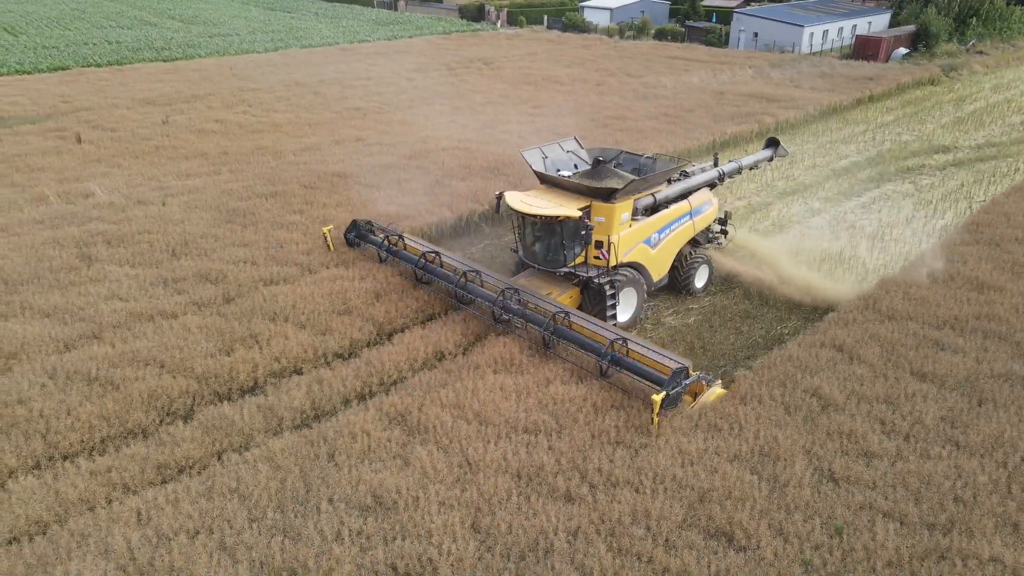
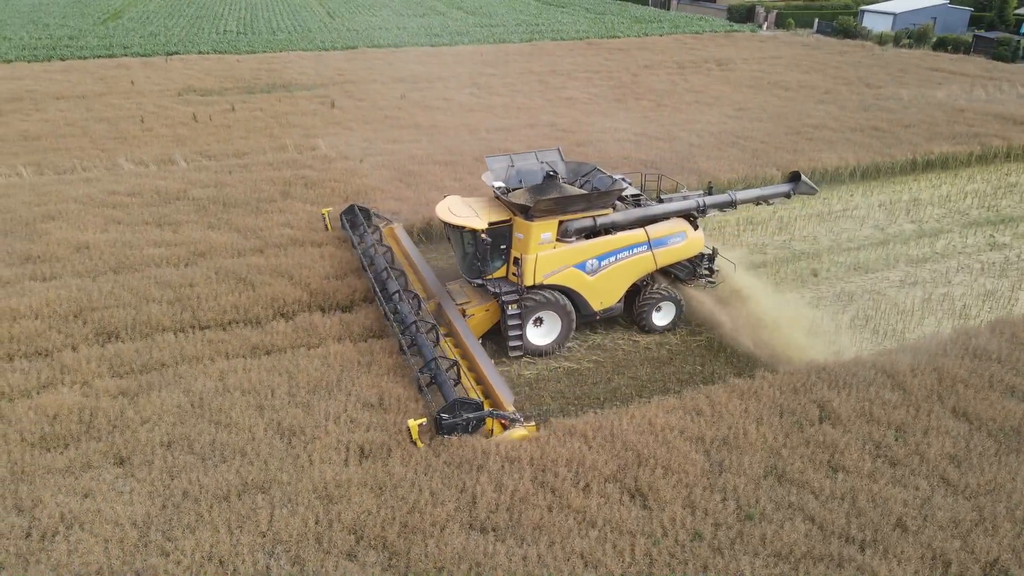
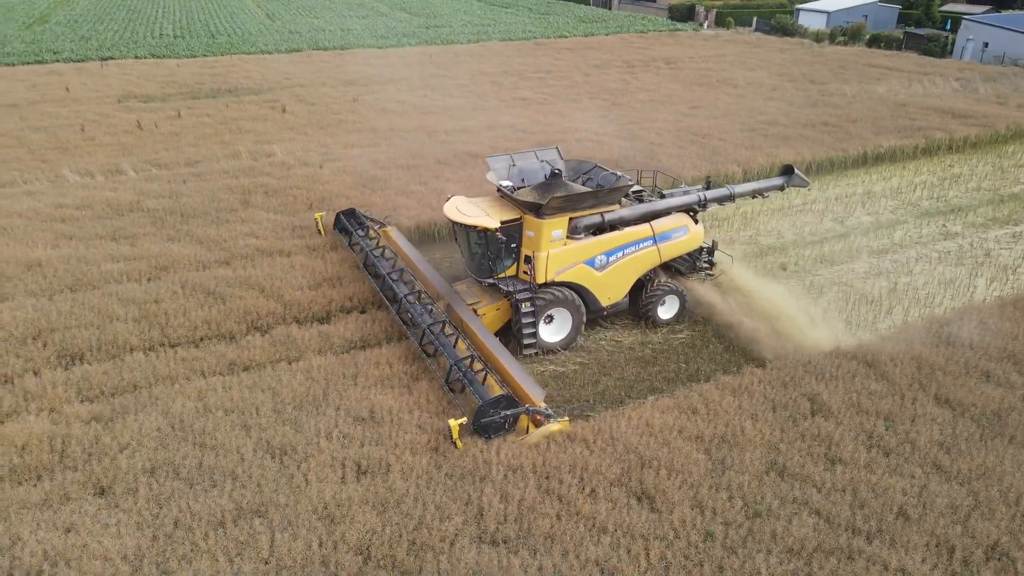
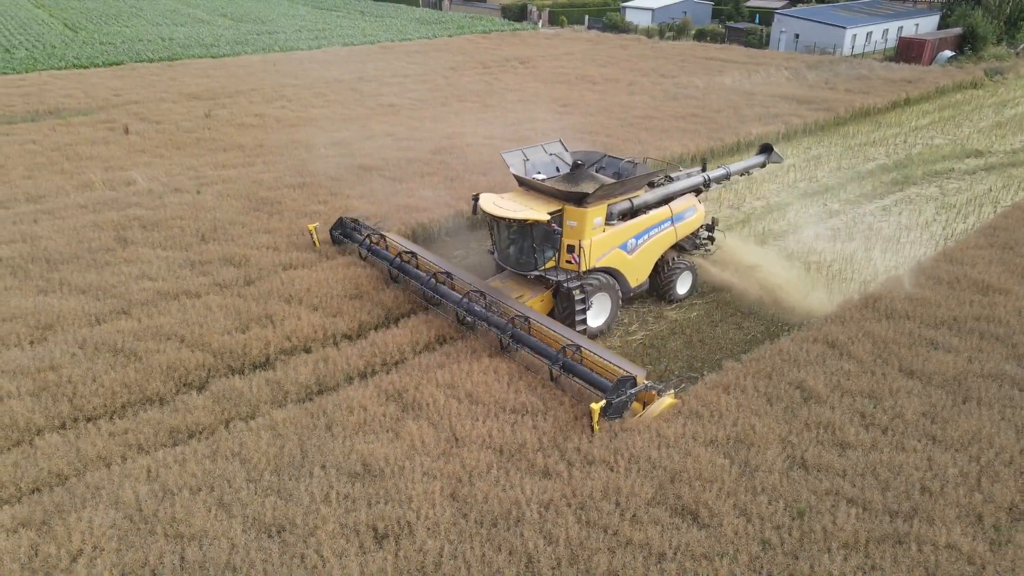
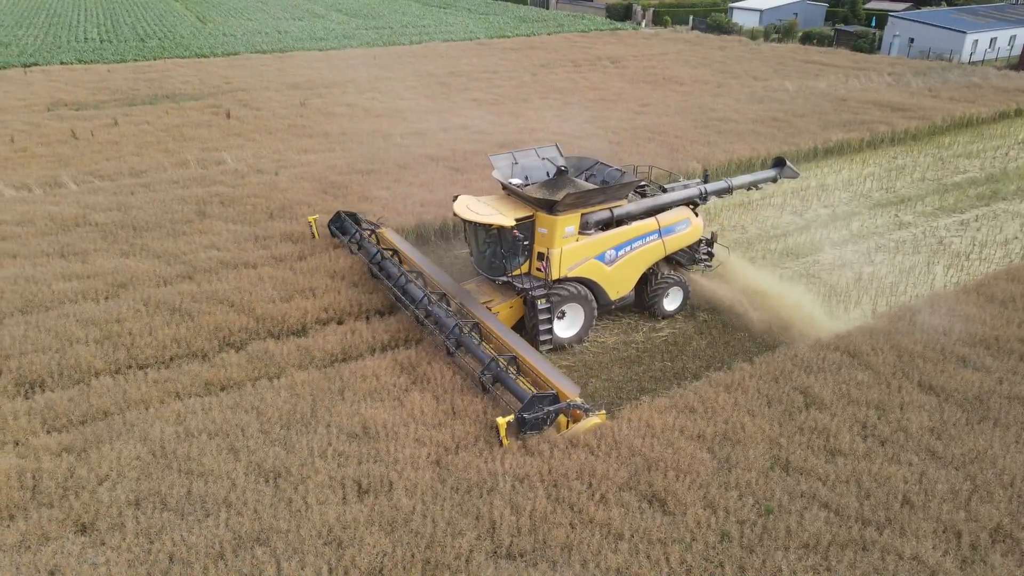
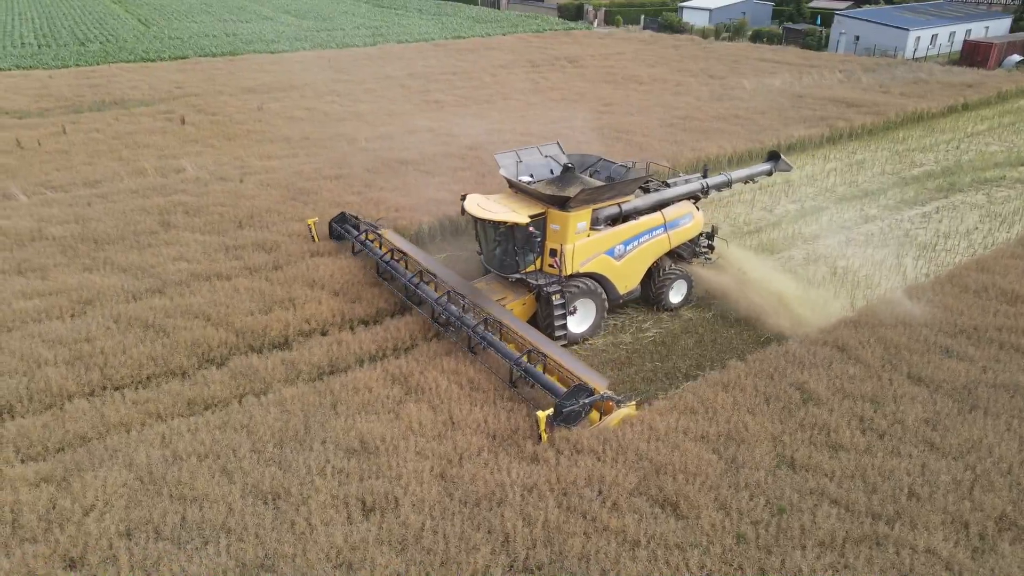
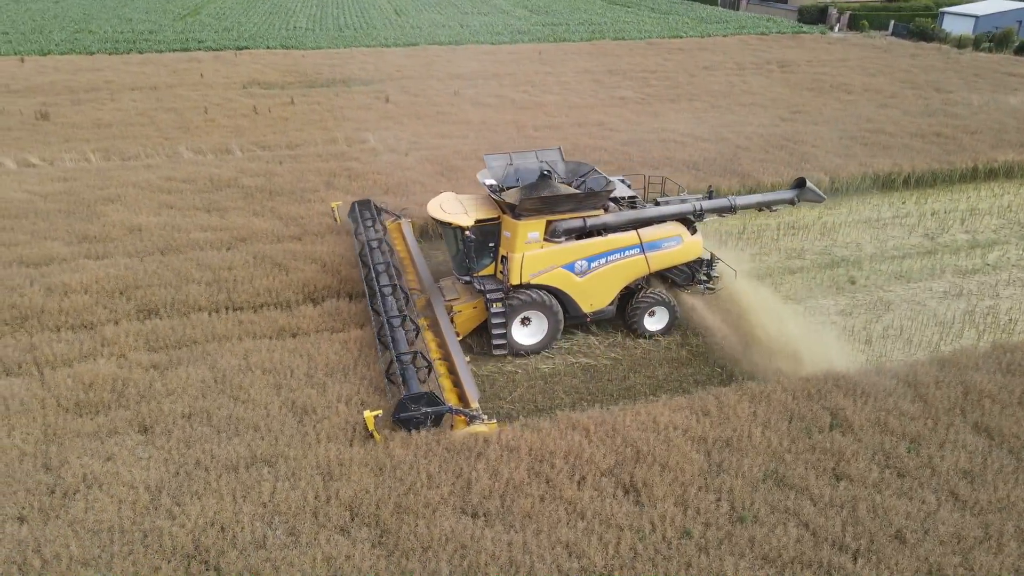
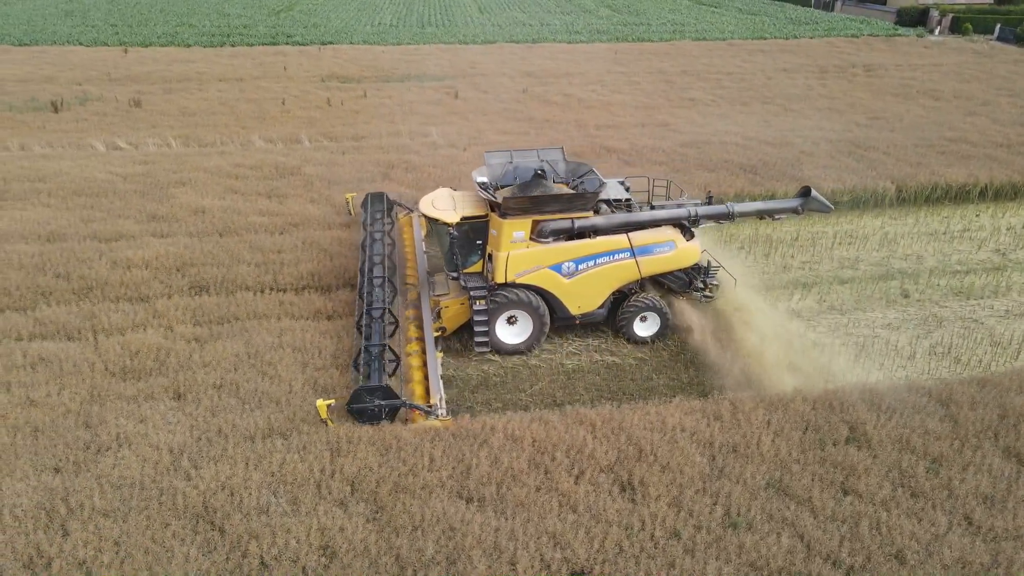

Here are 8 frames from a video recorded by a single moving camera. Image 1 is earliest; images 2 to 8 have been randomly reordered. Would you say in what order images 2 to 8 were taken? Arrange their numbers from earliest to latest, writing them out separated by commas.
4, 6, 5, 3, 2, 7, 8
